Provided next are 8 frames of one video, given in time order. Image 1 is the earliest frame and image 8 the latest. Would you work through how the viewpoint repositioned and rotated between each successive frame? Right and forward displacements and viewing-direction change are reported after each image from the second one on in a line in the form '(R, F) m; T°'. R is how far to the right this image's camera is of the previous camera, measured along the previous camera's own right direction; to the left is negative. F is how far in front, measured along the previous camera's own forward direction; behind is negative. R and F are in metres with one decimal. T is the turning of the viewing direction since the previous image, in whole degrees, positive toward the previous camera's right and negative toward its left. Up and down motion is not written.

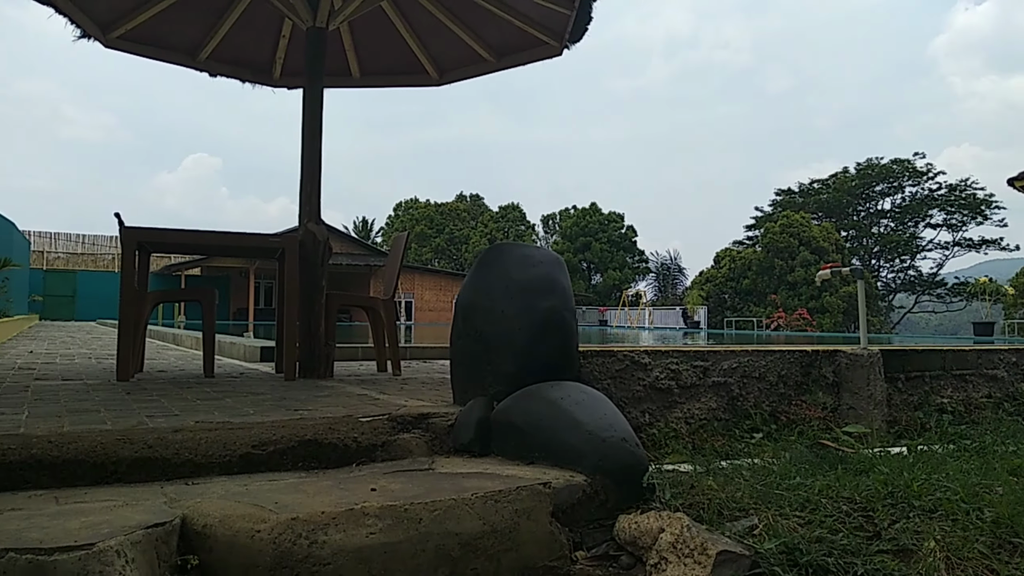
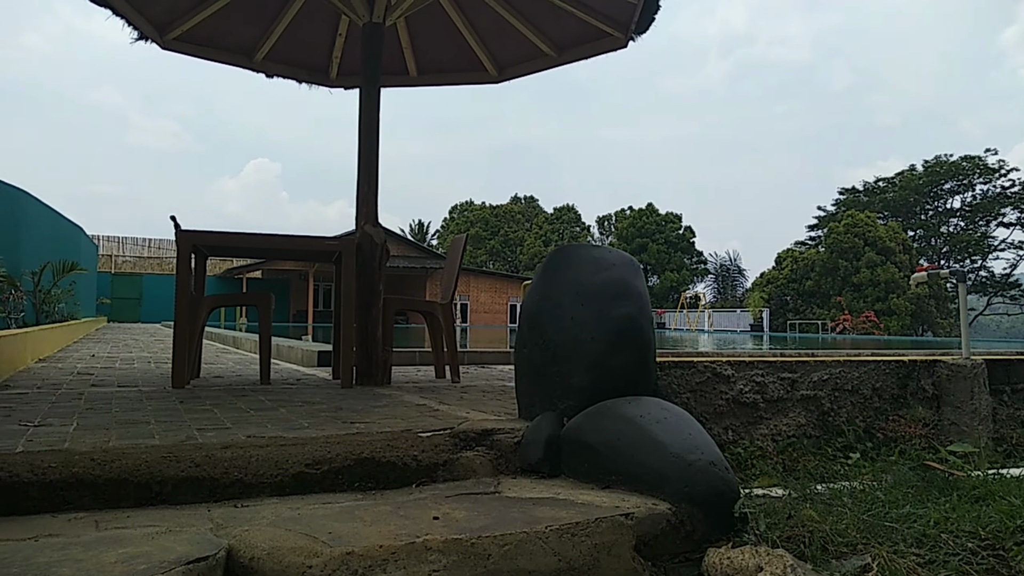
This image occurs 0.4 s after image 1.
(0.0, +0.2) m; -4°
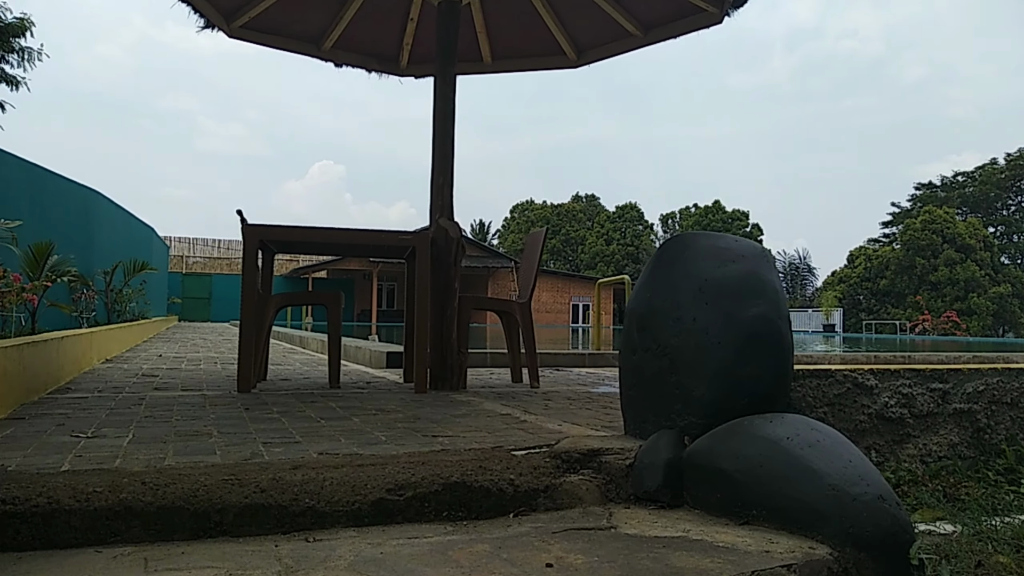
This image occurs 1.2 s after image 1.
(-0.1, +0.3) m; -4°
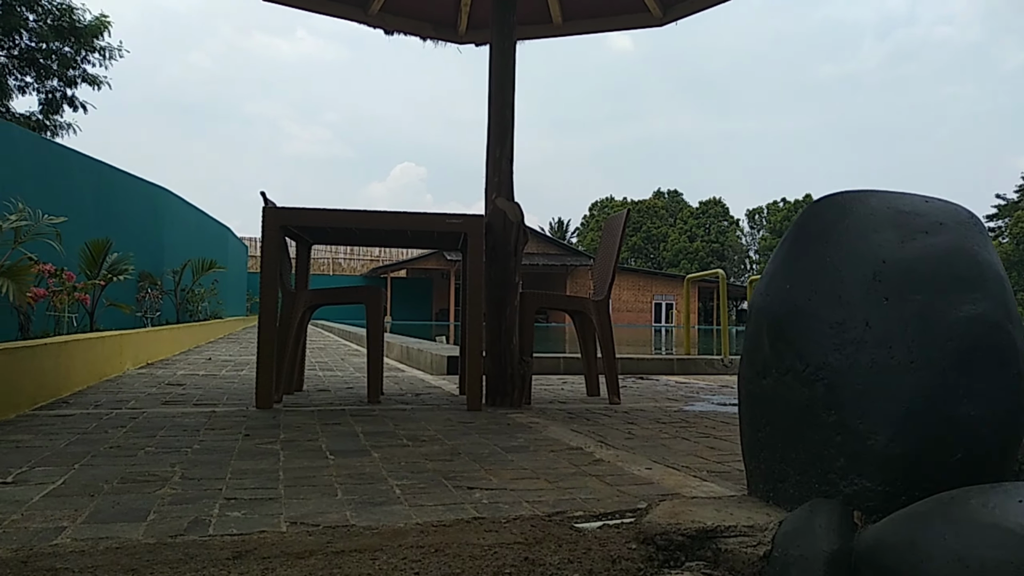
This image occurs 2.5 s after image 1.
(0.0, +0.7) m; -6°
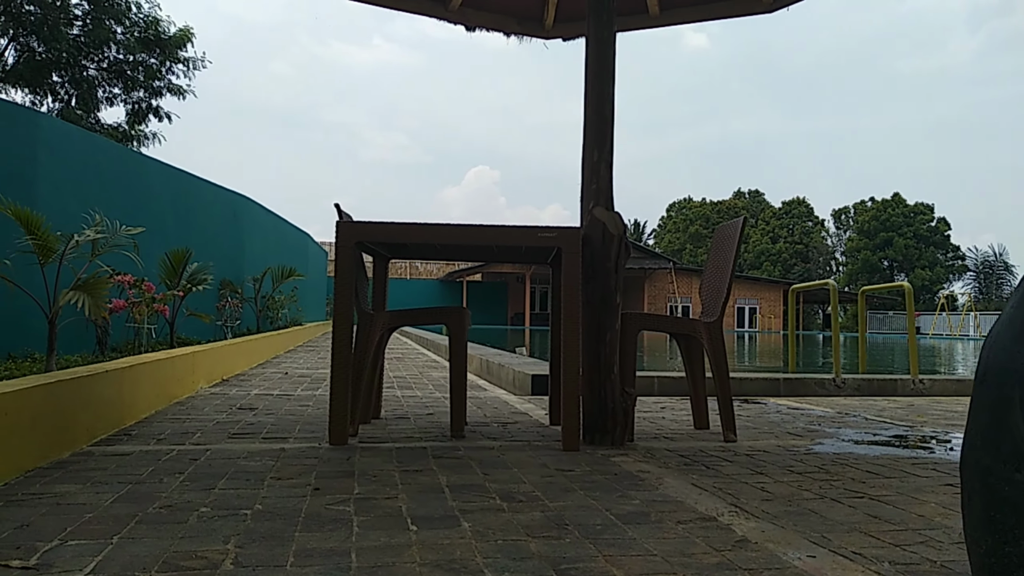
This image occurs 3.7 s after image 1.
(-0.1, +0.4) m; -5°
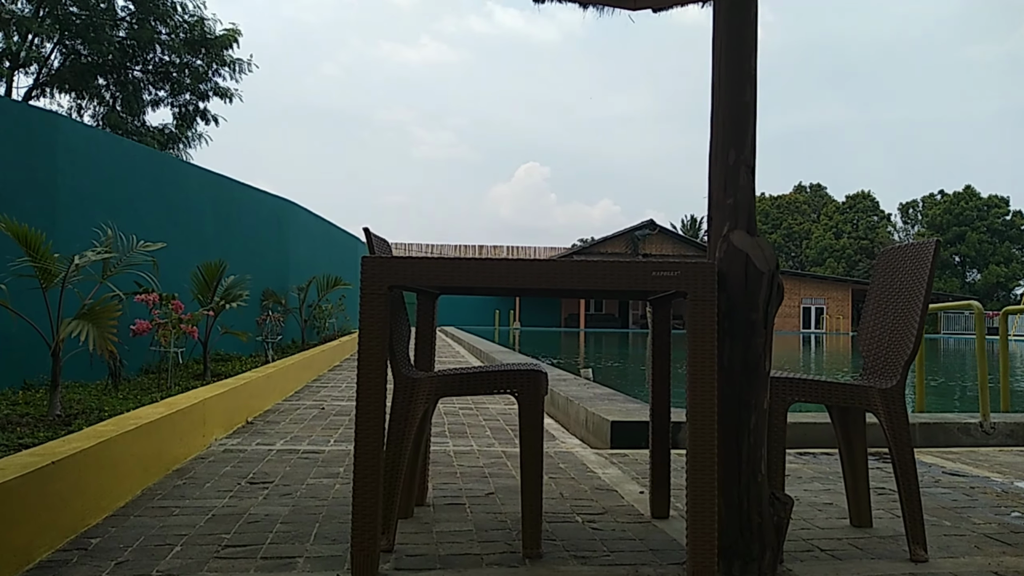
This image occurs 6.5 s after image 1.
(-0.1, +0.8) m; -4°
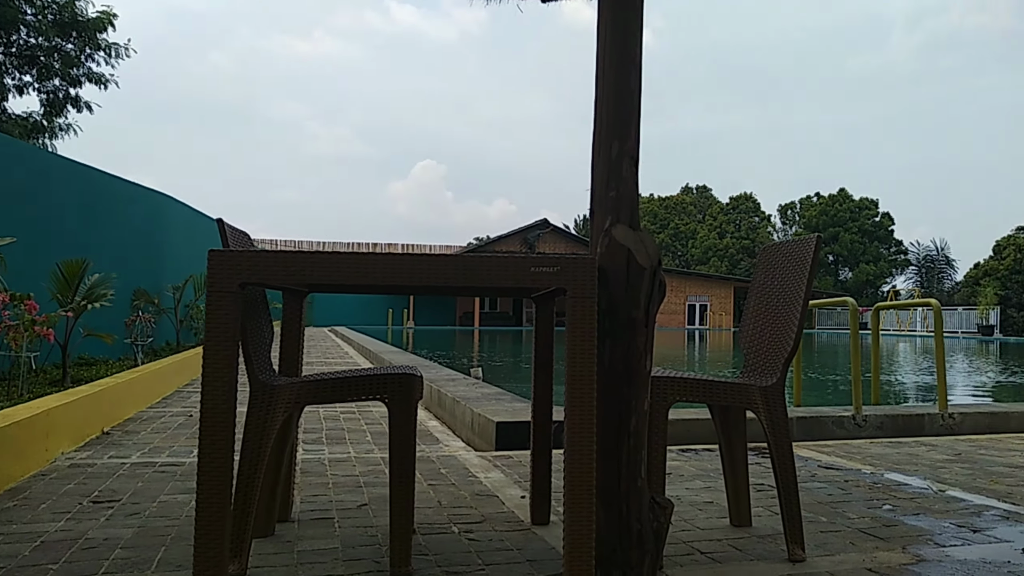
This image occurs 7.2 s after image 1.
(+0.1, +0.1) m; +7°
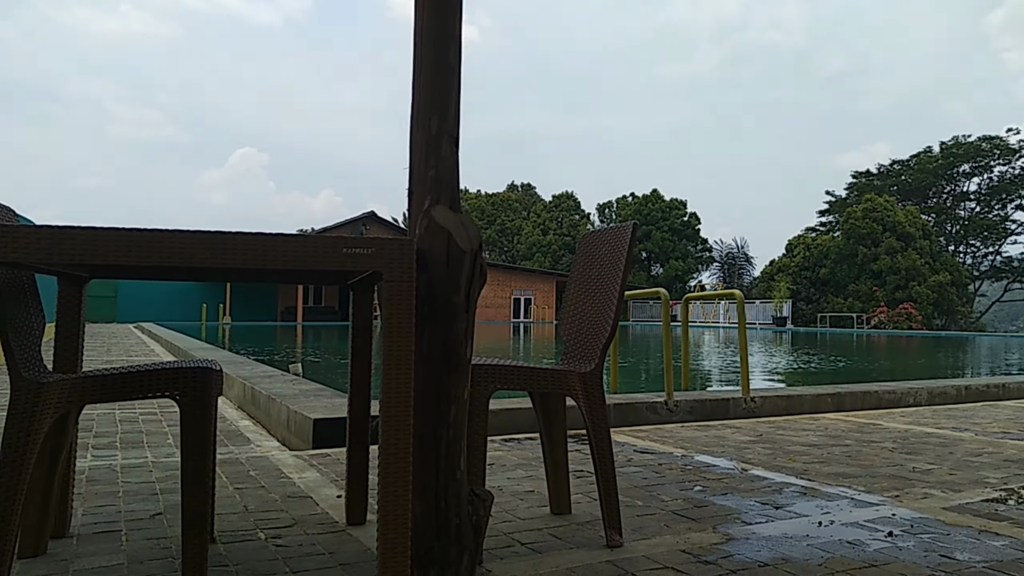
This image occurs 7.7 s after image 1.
(0.0, +0.1) m; +12°
